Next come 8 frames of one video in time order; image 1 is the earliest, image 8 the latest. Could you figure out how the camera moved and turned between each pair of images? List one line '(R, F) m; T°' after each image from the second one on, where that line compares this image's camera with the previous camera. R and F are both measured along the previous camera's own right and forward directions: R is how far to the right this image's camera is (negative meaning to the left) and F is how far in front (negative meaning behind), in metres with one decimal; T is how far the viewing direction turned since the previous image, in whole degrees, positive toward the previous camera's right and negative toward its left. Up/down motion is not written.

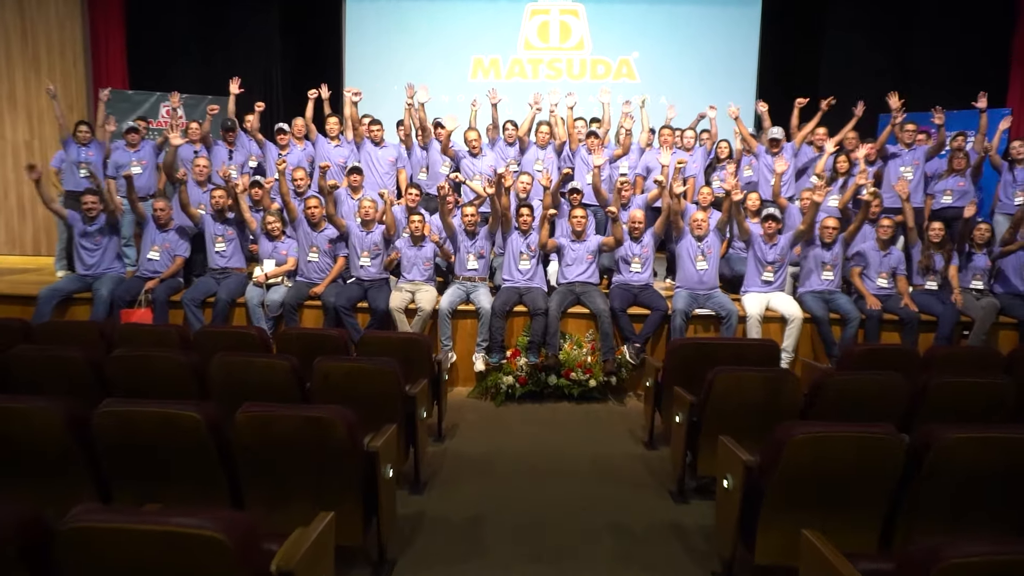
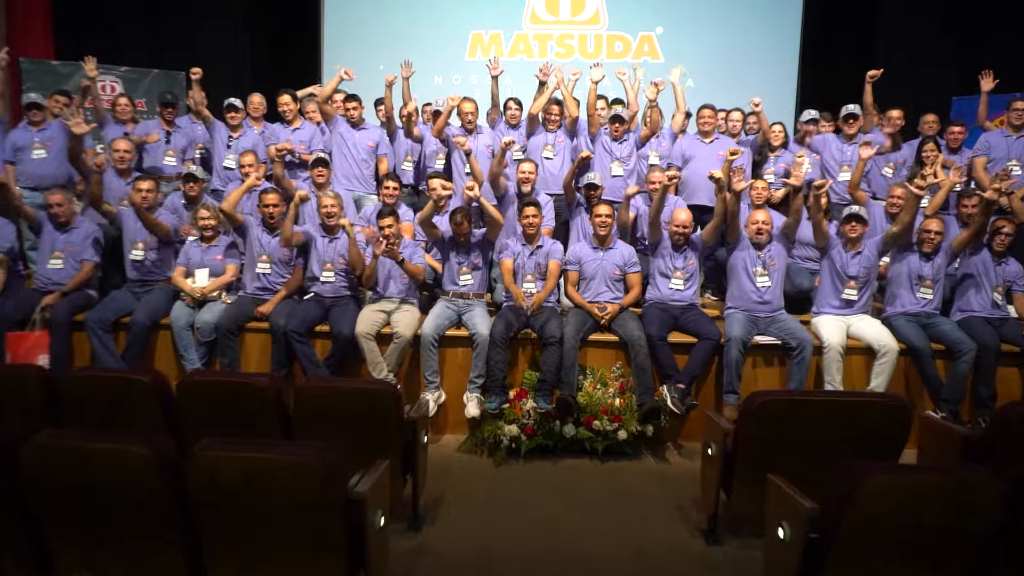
(0.0, +1.4) m; 0°
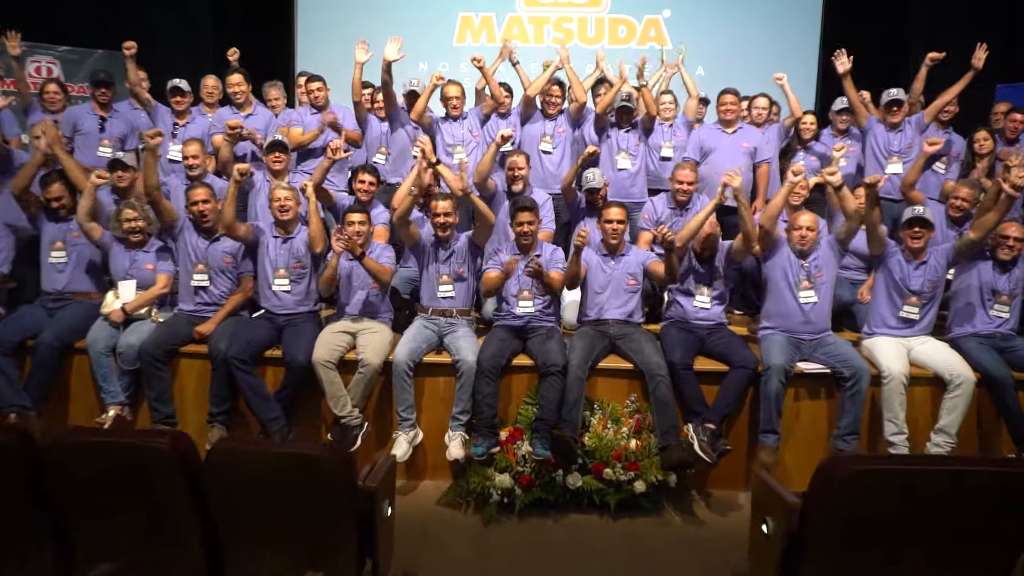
(0.0, +0.8) m; +1°
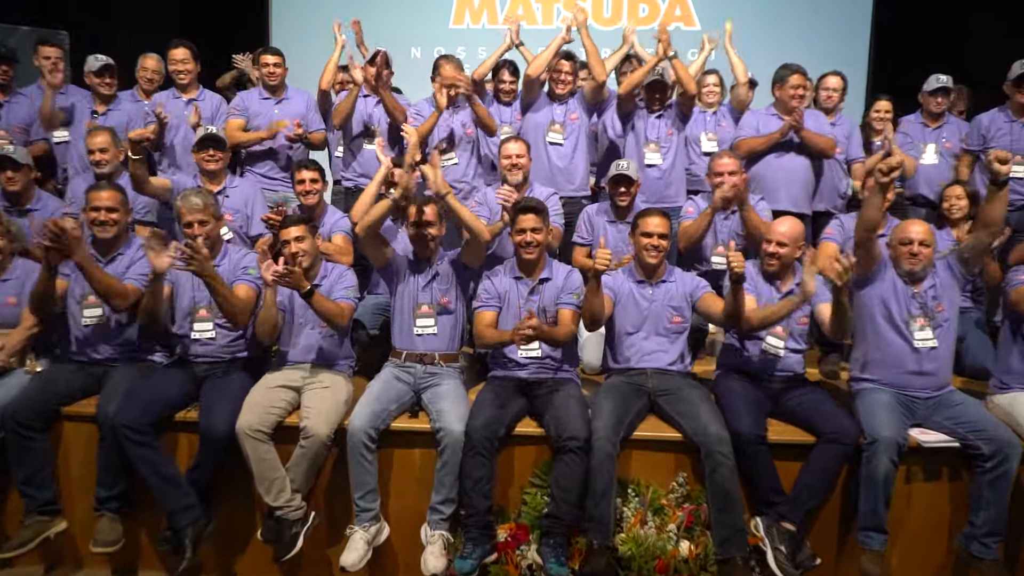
(0.0, +1.0) m; -1°
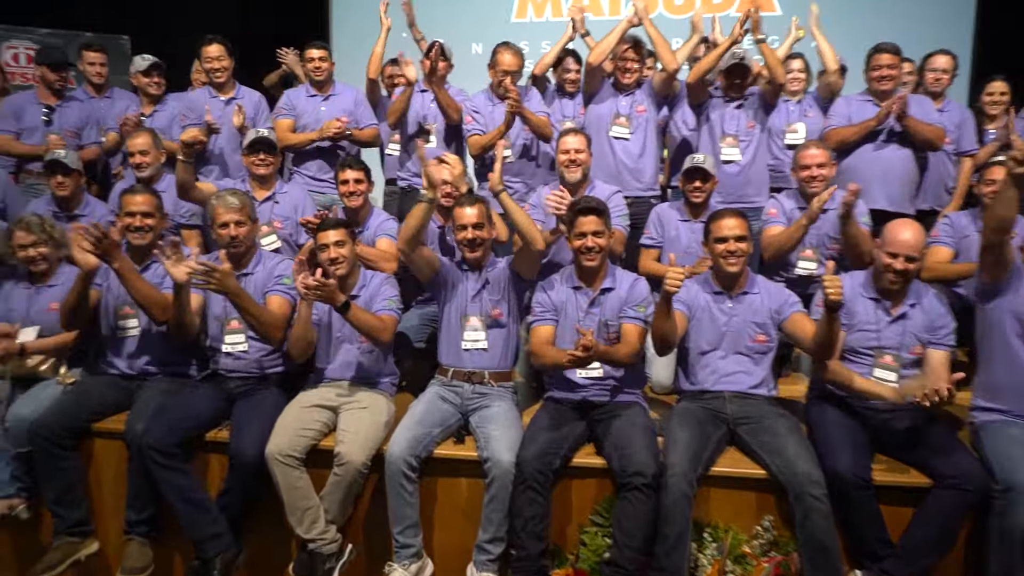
(0.0, +0.3) m; -6°
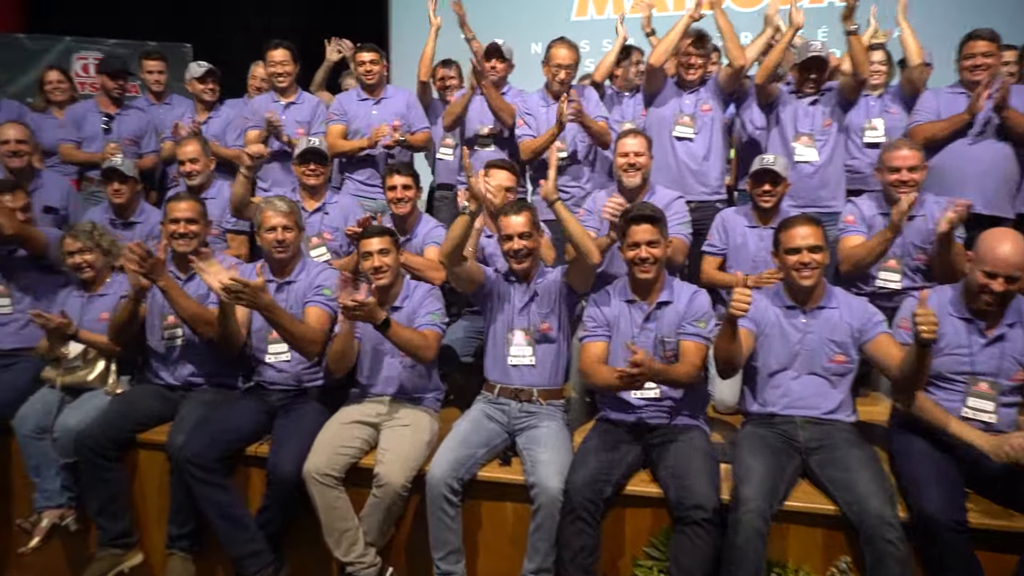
(0.0, +0.2) m; -5°
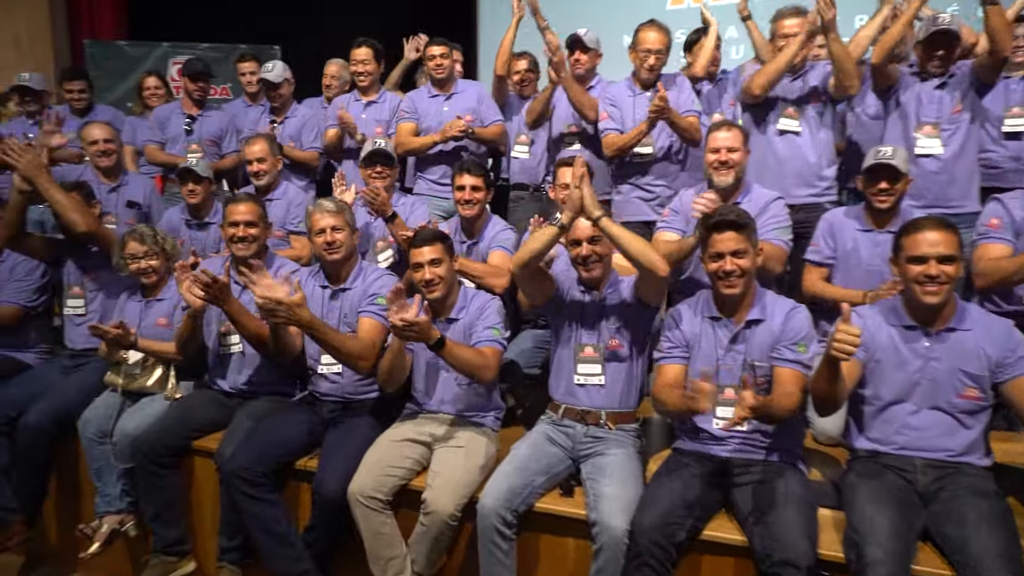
(+0.1, +0.2) m; -8°
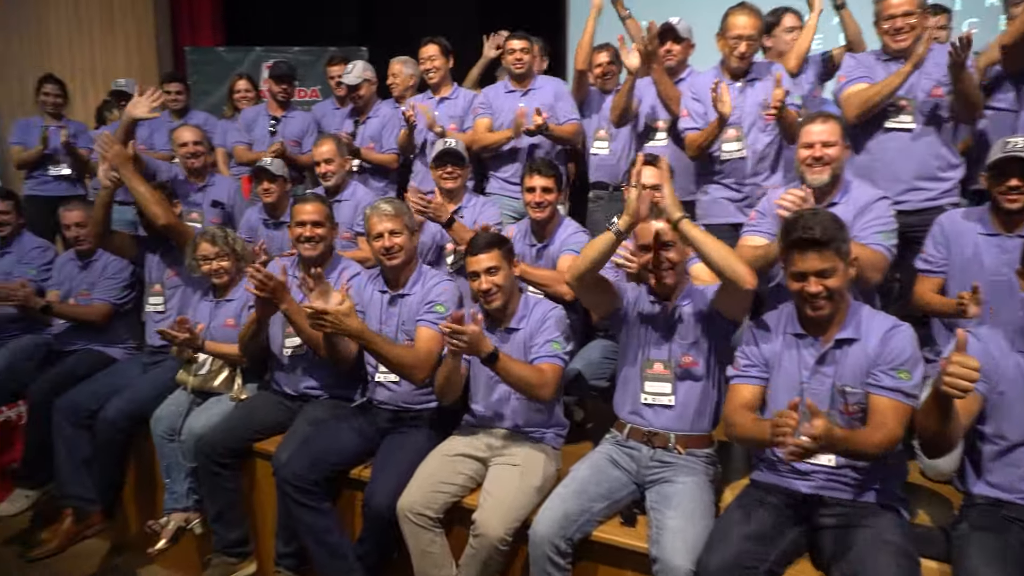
(+0.1, +0.2) m; -8°
